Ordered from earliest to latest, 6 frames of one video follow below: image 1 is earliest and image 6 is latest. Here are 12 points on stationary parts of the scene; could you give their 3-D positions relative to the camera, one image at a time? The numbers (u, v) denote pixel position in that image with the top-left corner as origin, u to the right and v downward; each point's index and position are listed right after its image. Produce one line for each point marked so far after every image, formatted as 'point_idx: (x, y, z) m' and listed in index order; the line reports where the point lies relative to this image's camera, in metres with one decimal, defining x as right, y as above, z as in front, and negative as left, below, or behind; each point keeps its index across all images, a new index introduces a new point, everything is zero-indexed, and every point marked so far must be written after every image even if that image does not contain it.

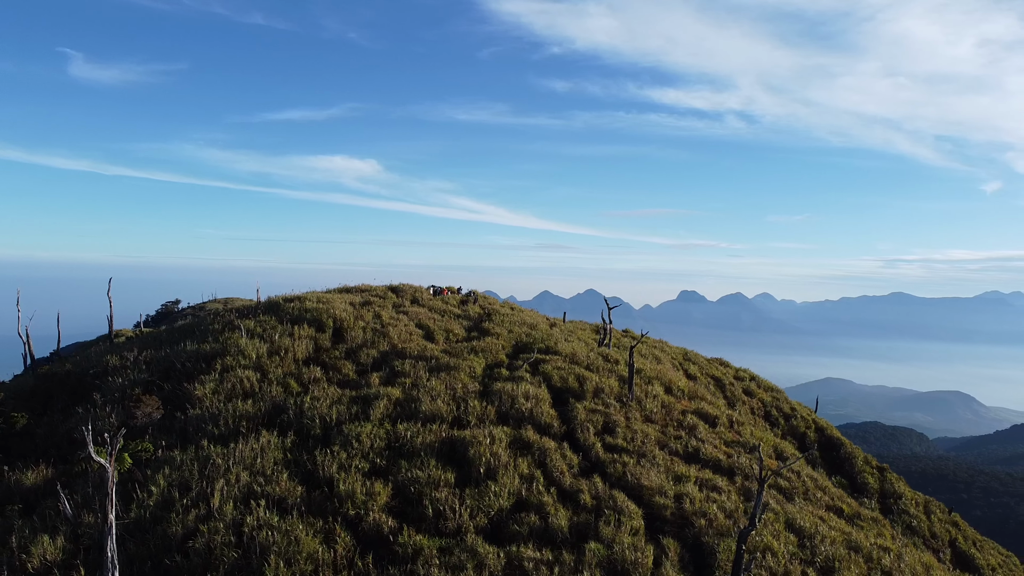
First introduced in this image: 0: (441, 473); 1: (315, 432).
0: (-0.9, -2.4, +6.2) m
1: (-3.1, -2.2, +7.6) m
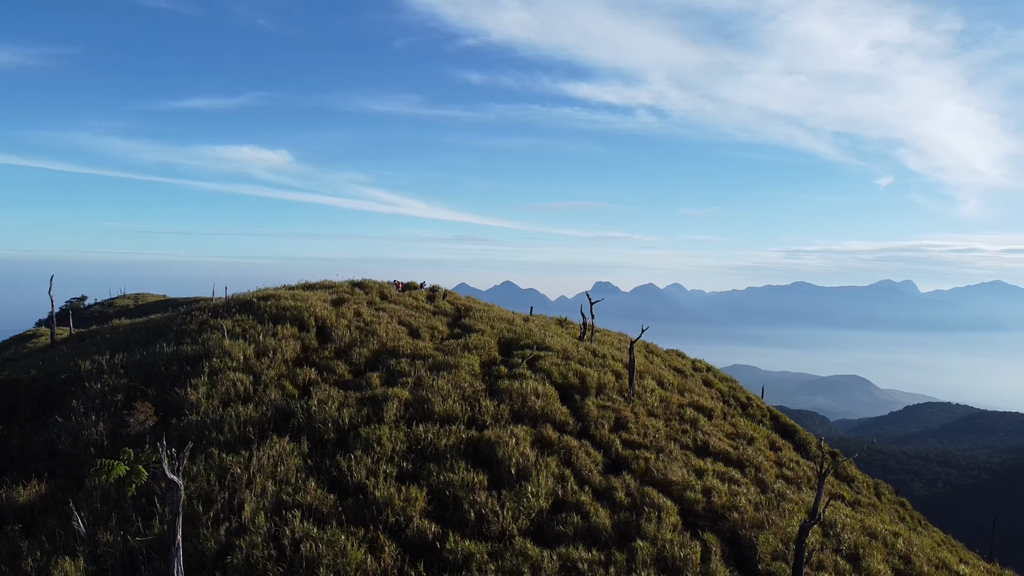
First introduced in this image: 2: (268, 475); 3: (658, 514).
0: (-0.5, -2.4, +6.2) m
1: (-2.7, -2.3, +7.4) m
2: (-3.2, -2.4, +6.3) m
3: (+1.8, -2.7, +5.8) m
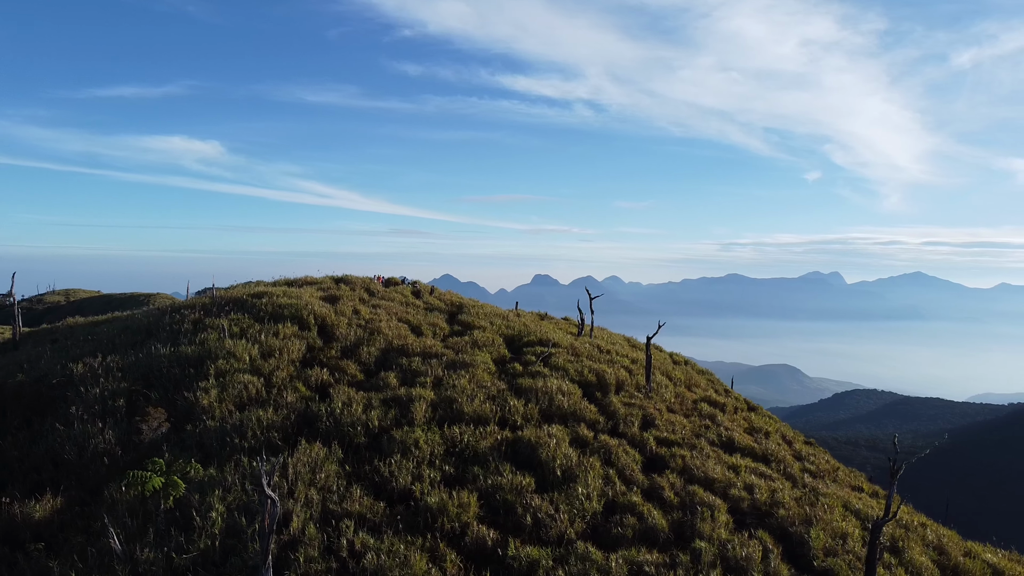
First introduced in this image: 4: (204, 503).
0: (+0.1, -2.4, +6.1) m
1: (-2.2, -2.3, +7.2) m
2: (-2.6, -2.4, +6.1) m
3: (+2.4, -2.7, +5.8) m
4: (-3.6, -2.5, +5.6) m
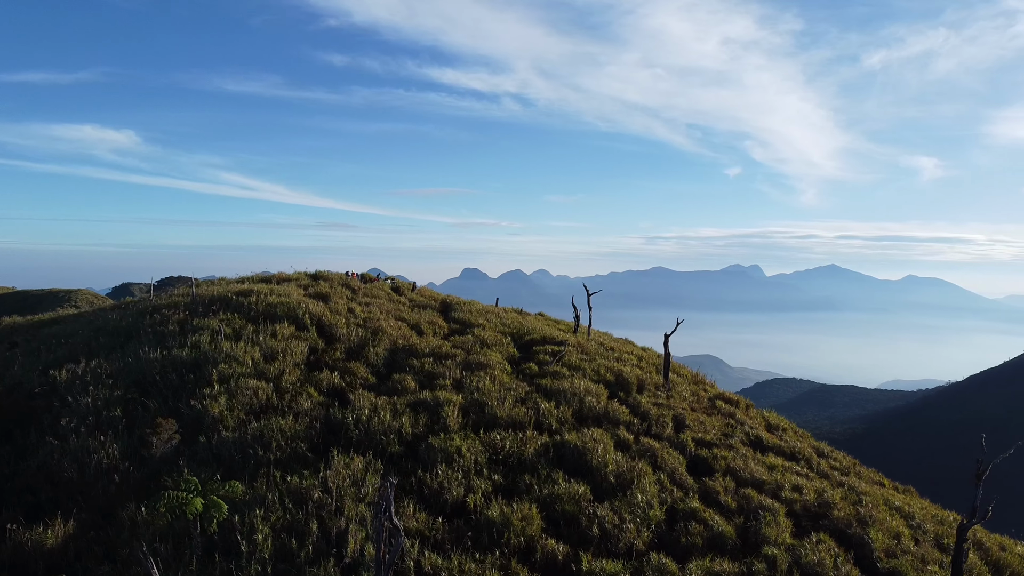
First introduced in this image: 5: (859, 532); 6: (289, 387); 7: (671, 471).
0: (+0.8, -2.4, +5.9) m
1: (-1.6, -2.3, +6.9) m
2: (-1.9, -2.5, +5.7) m
3: (+3.1, -2.7, +5.7) m
4: (-2.9, -2.5, +5.2) m
5: (+4.1, -2.9, +5.7) m
6: (-4.4, -1.9, +9.5) m
7: (+2.1, -2.5, +6.5) m
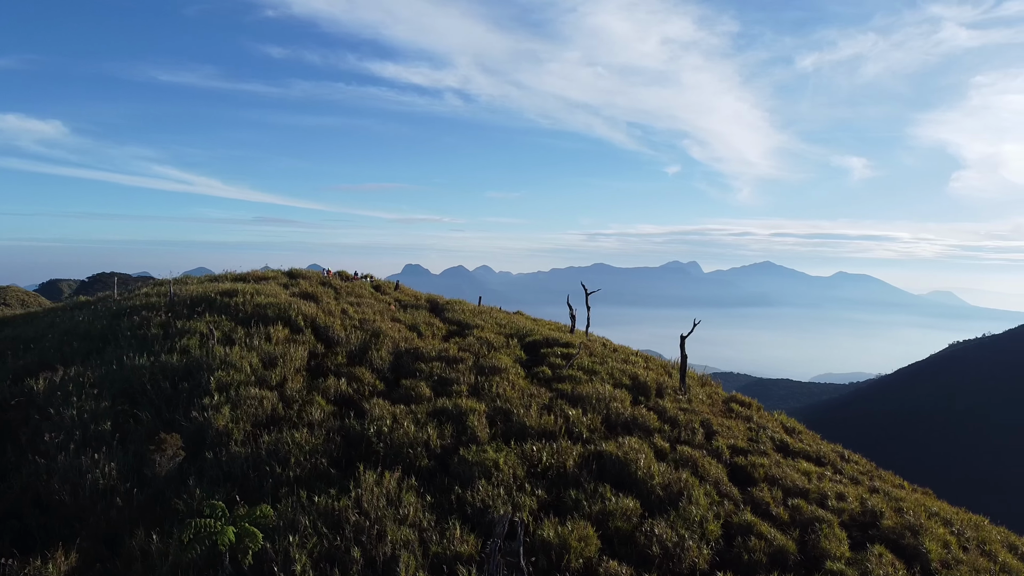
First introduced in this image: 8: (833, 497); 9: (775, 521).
0: (+1.3, -2.5, +5.6) m
1: (-1.1, -2.3, +6.5) m
2: (-1.4, -2.5, +5.3) m
3: (+3.6, -2.8, +5.6) m
4: (-2.3, -2.6, +4.8) m
5: (+4.6, -2.9, +5.6) m
6: (-4.0, -2.0, +9.0) m
7: (+2.6, -2.5, +6.3) m
8: (+4.2, -2.8, +6.5) m
9: (+3.1, -2.7, +5.7) m
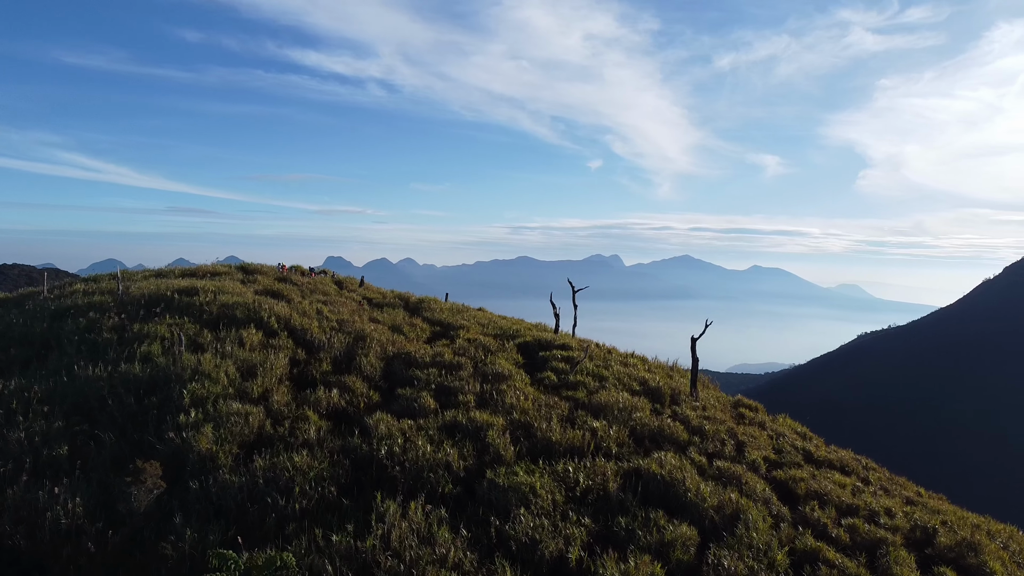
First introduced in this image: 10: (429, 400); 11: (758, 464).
0: (+1.8, -2.5, +5.1) m
1: (-0.7, -2.4, +5.8) m
2: (-0.9, -2.6, +4.6) m
3: (+4.1, -2.8, +5.3) m
4: (-1.7, -2.7, +4.0) m
5: (+5.1, -3.0, +5.4) m
6: (-3.8, -2.0, +8.0) m
7: (+3.1, -2.6, +5.9) m
8: (+4.6, -2.8, +6.2) m
9: (+3.5, -2.8, +5.3) m
10: (-1.4, -1.9, +8.4) m
11: (+3.5, -2.5, +7.0) m
